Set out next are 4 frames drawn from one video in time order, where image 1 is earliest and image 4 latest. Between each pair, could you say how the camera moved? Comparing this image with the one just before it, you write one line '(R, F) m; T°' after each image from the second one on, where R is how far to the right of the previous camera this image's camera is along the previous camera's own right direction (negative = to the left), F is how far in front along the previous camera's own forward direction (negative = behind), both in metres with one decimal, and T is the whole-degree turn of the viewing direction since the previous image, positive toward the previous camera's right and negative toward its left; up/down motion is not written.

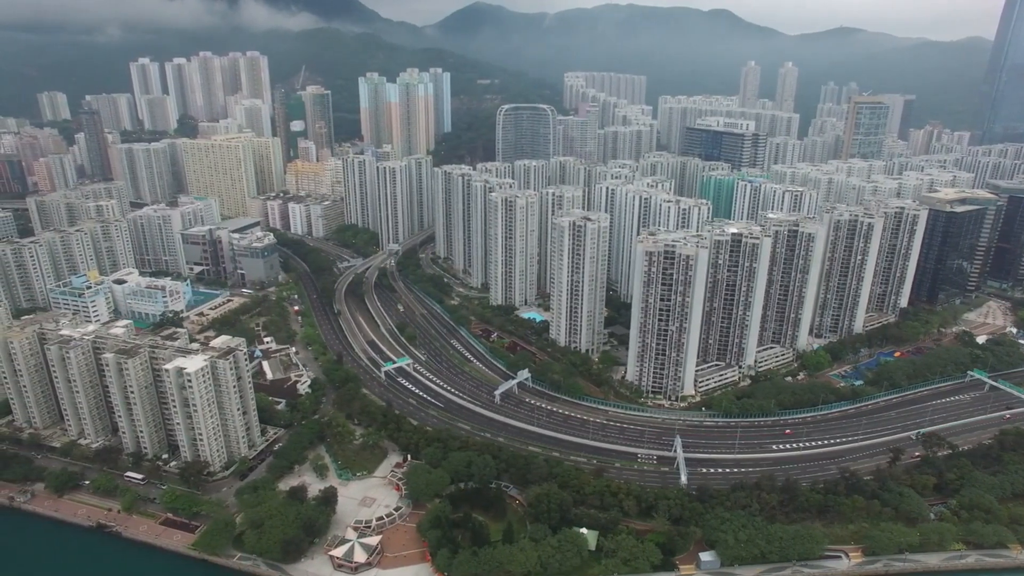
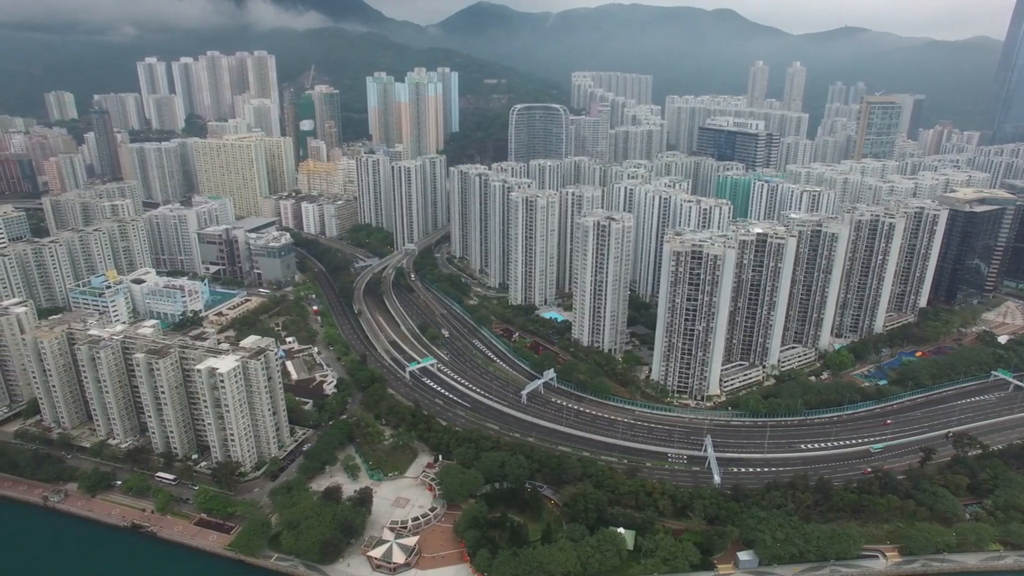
(-2.2, 0.0) m; 0°
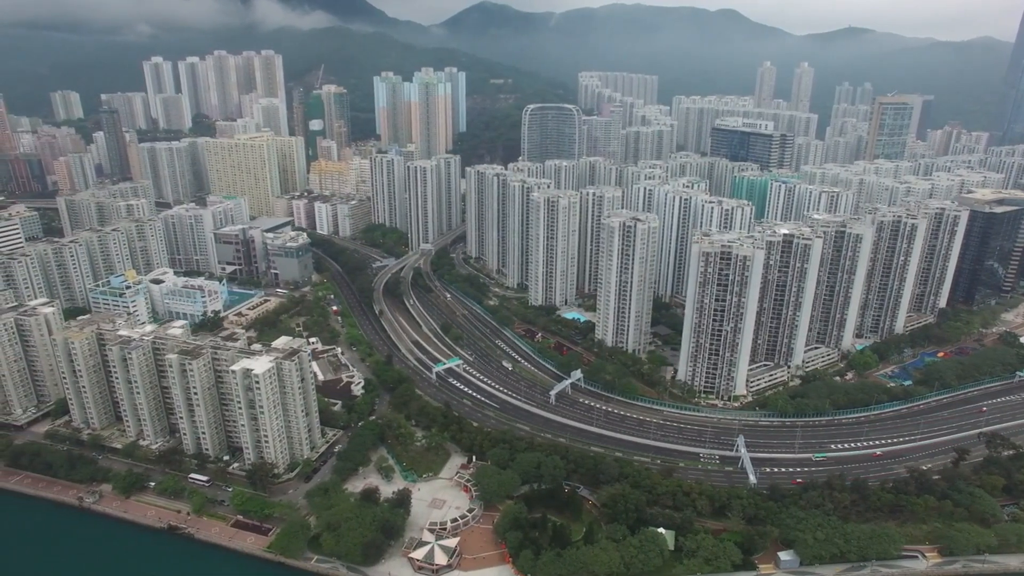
(-2.4, 0.0) m; 0°
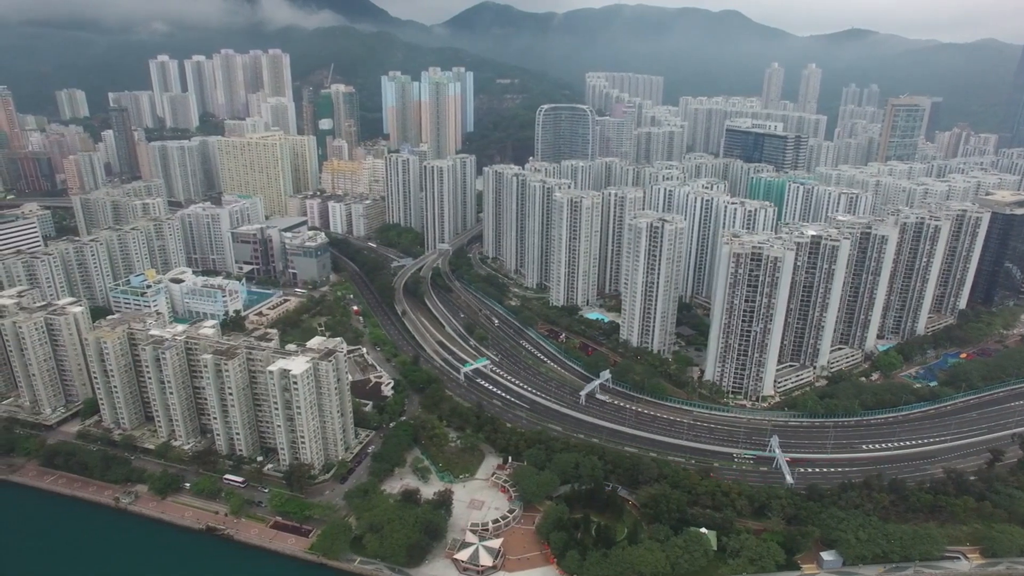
(-2.7, 0.0) m; 0°
